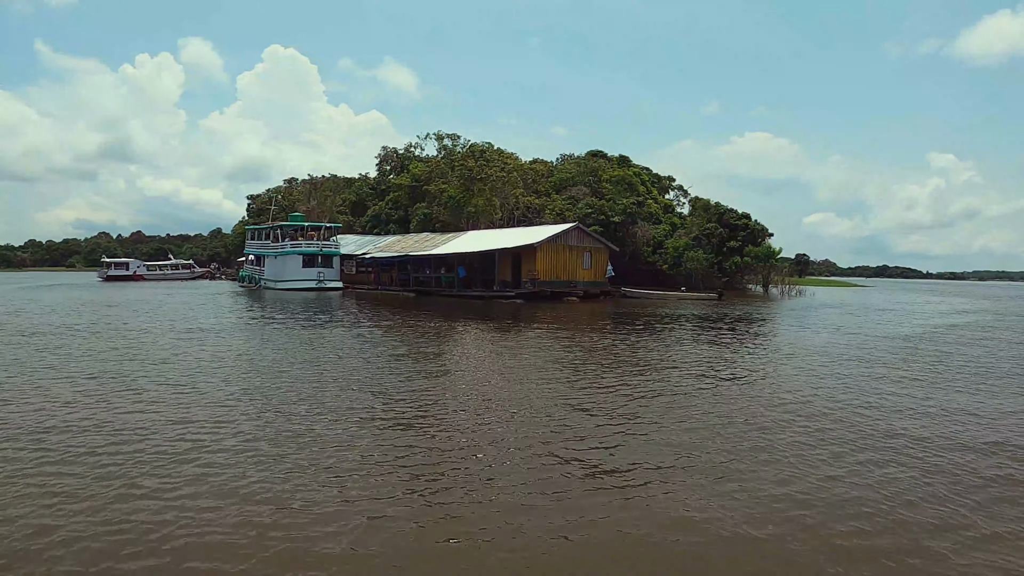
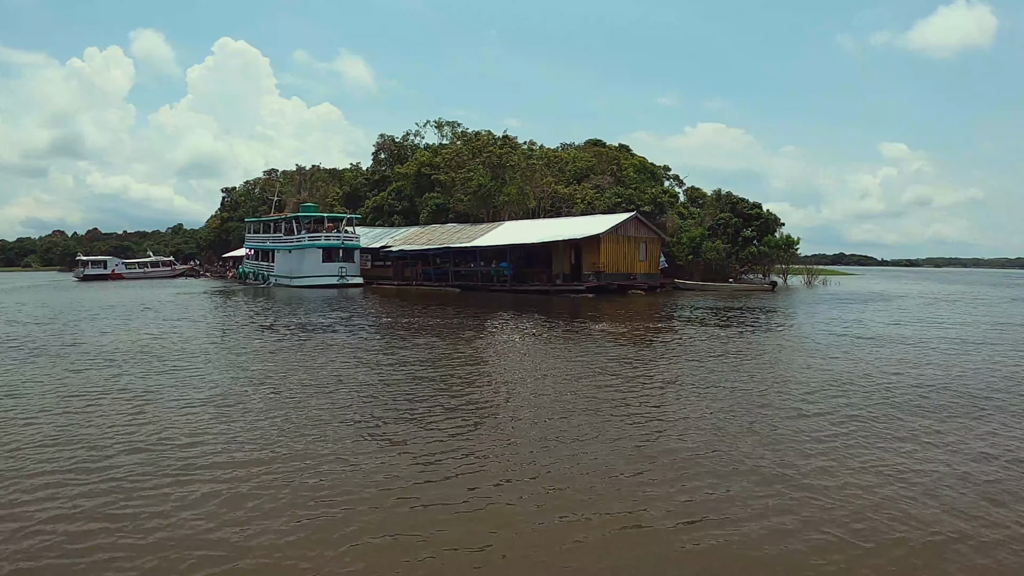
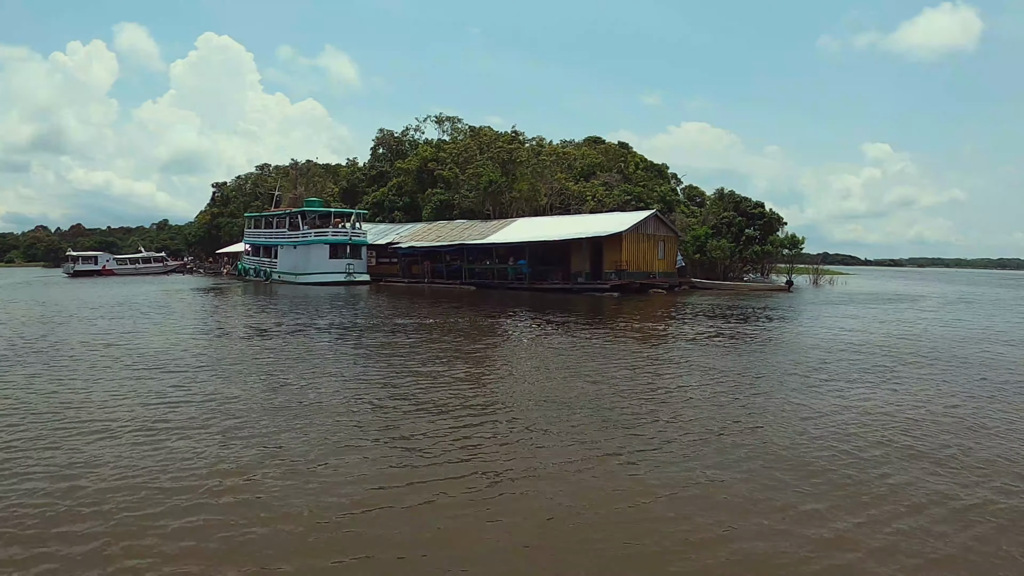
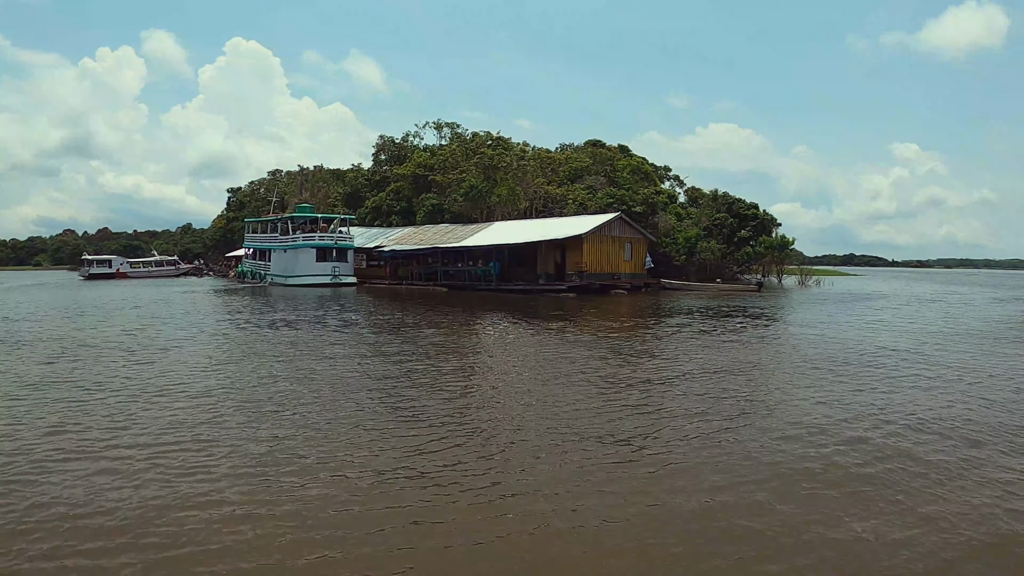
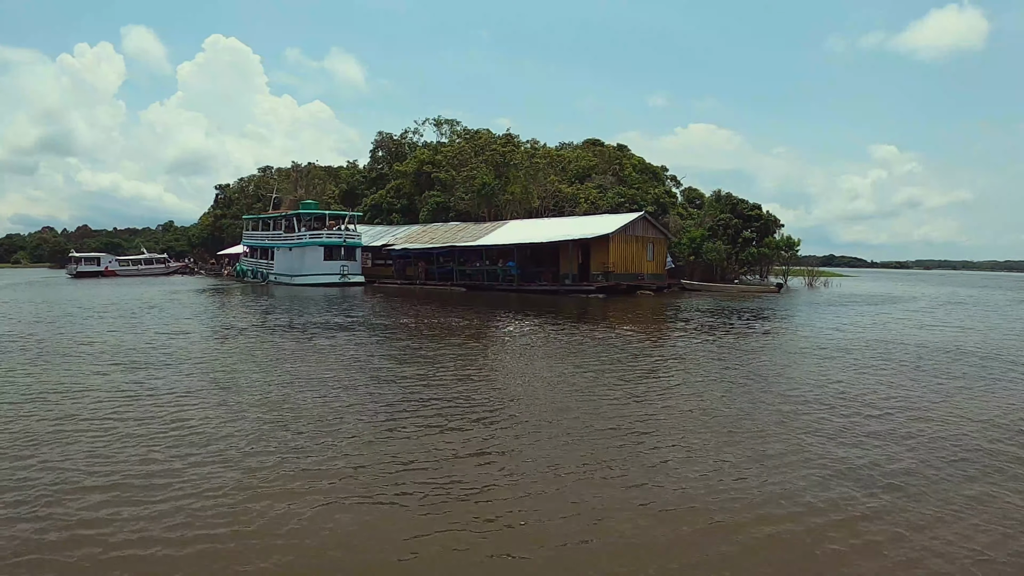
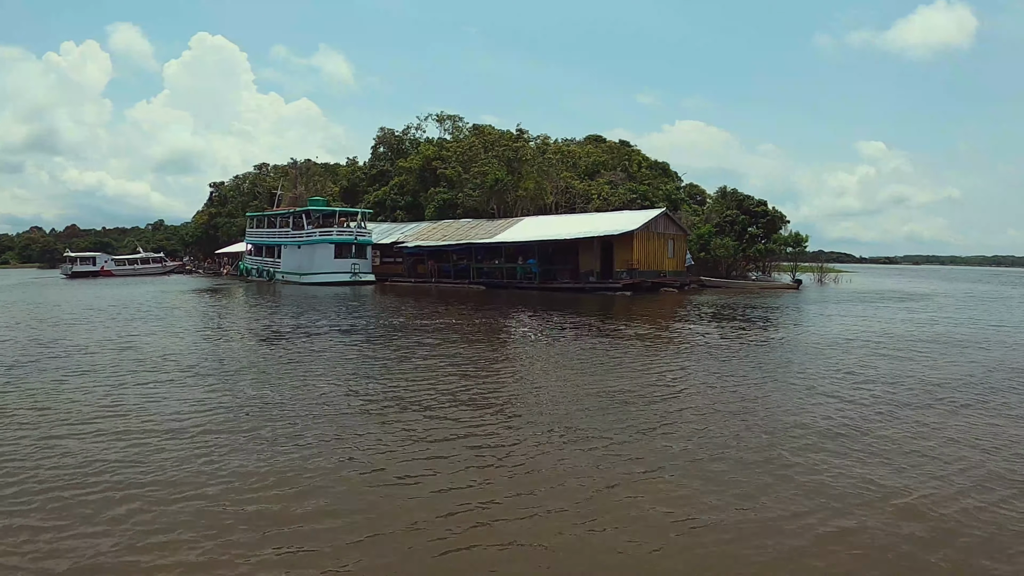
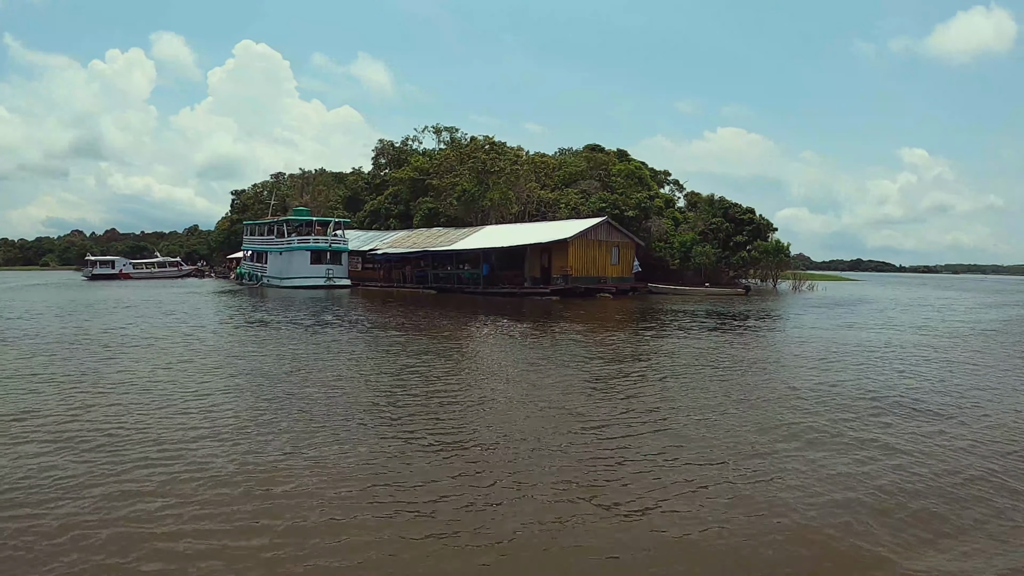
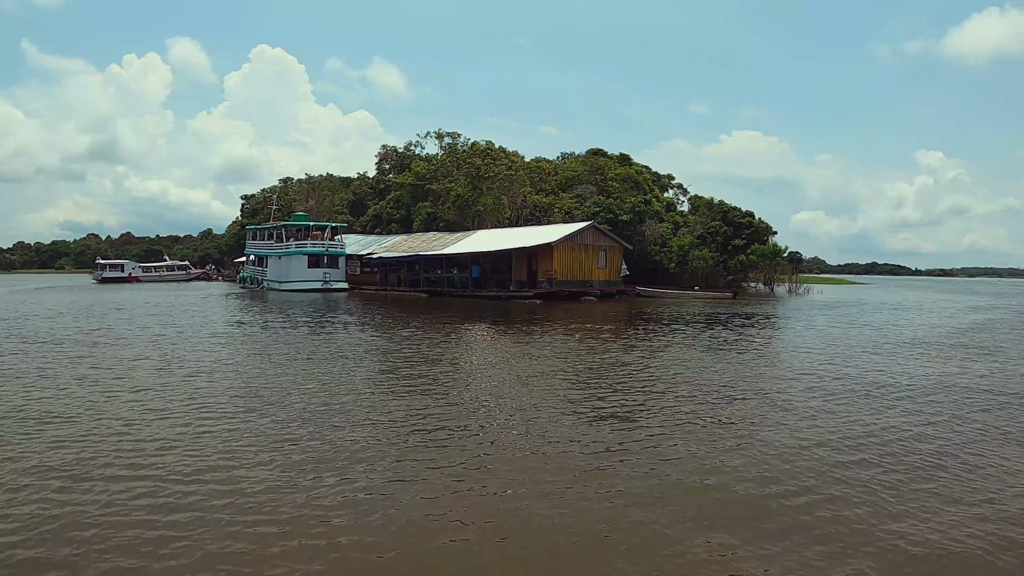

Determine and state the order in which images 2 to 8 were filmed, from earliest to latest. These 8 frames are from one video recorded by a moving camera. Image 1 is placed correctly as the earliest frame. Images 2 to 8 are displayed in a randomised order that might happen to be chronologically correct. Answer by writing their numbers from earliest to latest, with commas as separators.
8, 7, 4, 2, 5, 3, 6
